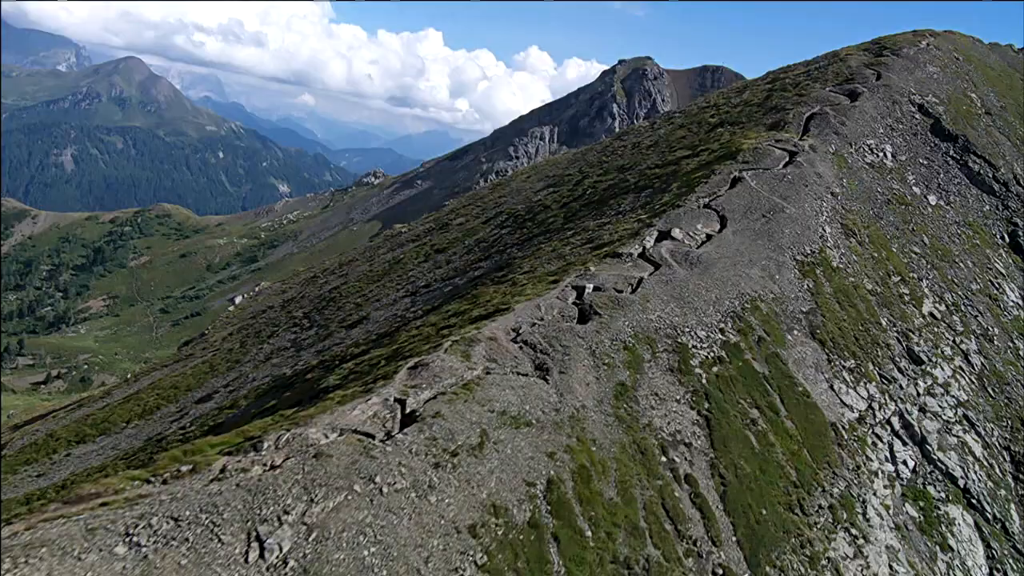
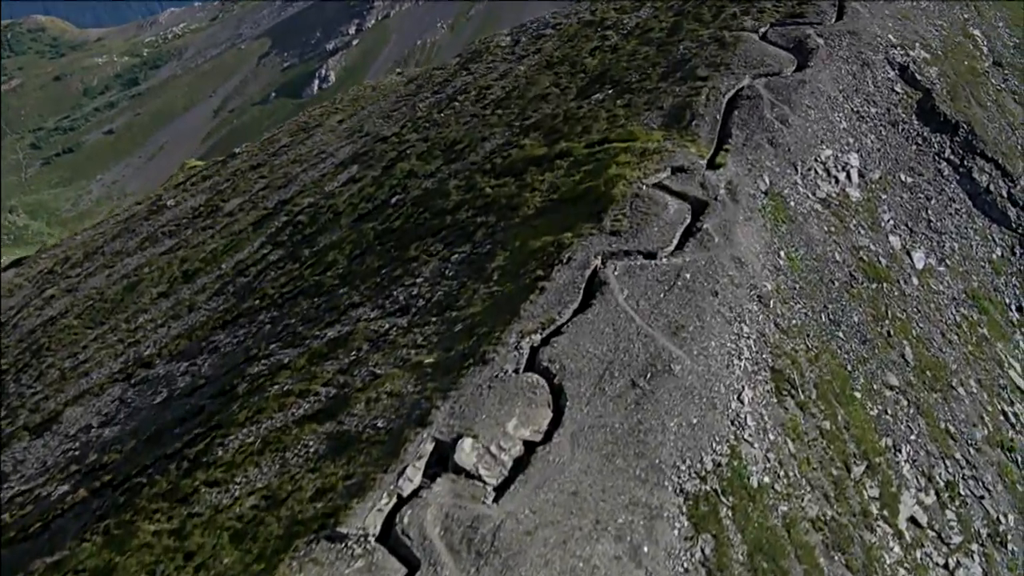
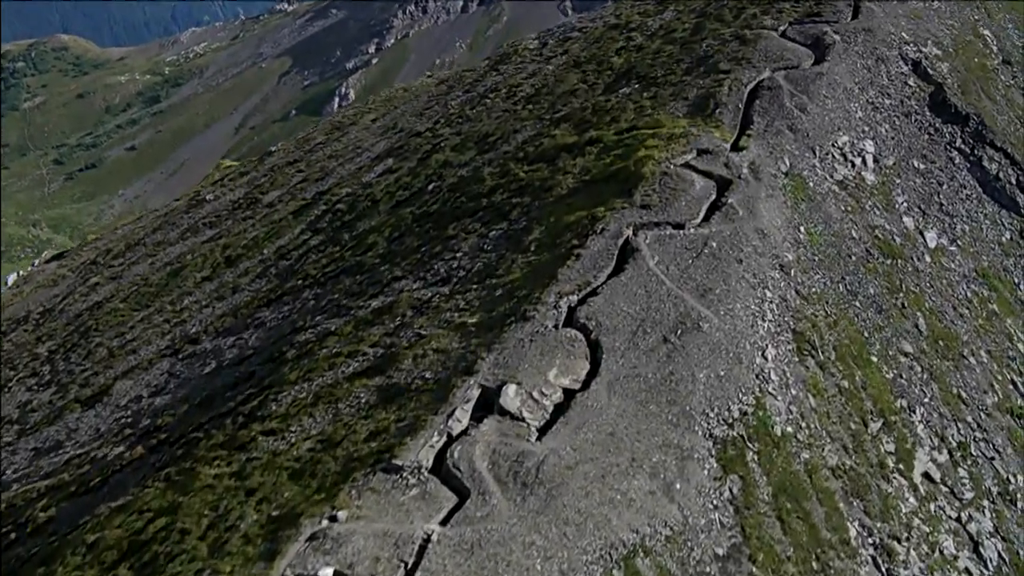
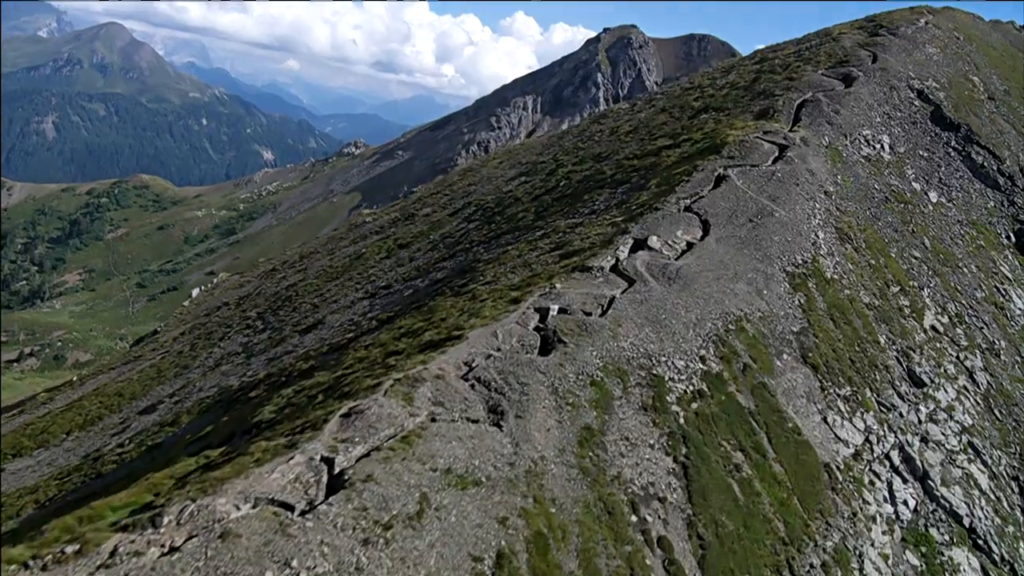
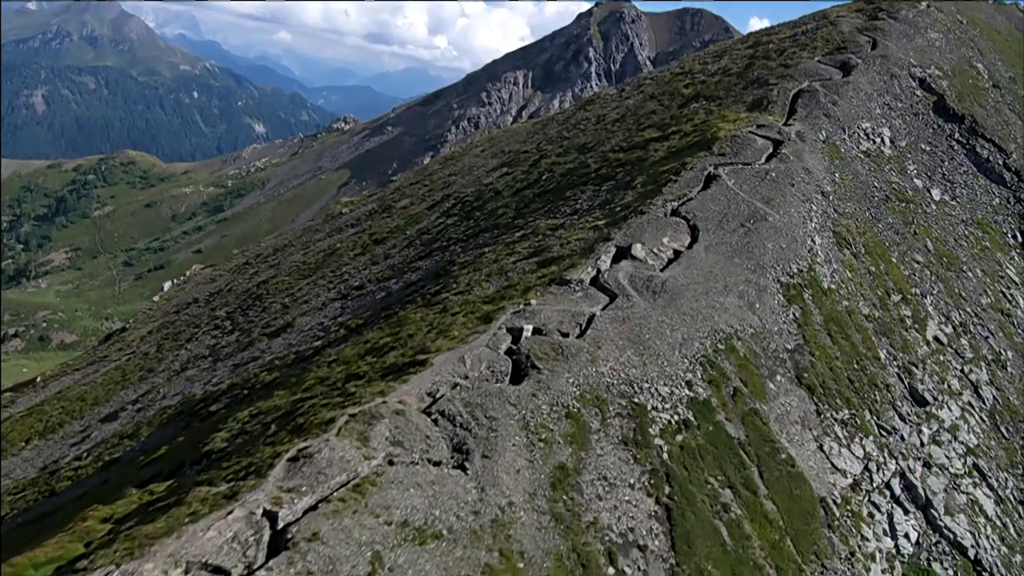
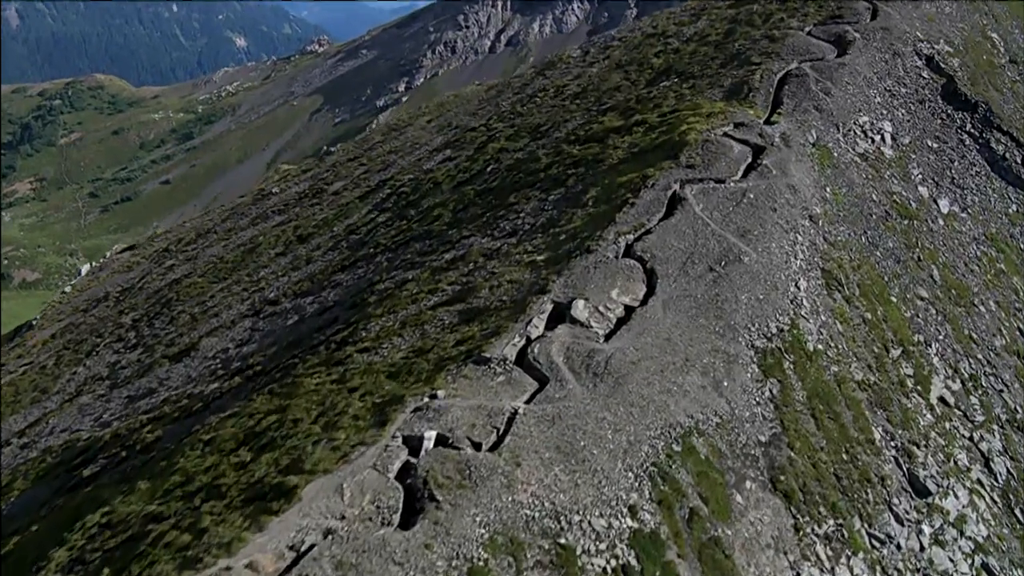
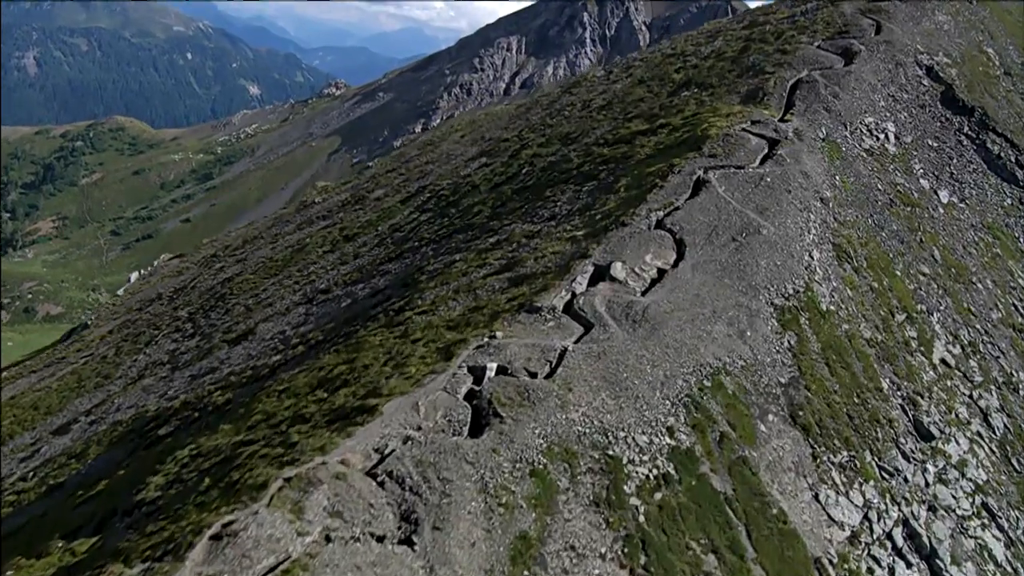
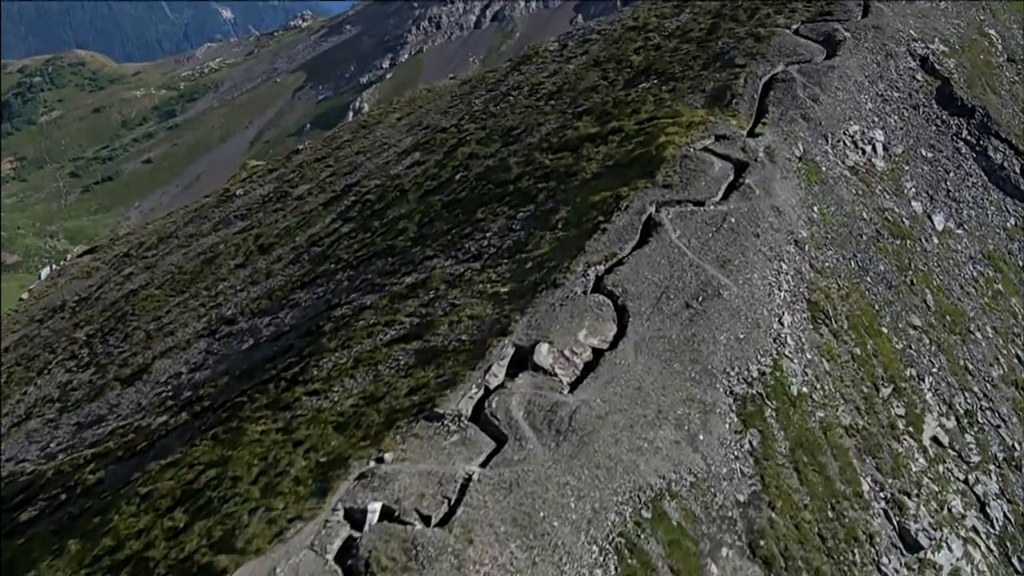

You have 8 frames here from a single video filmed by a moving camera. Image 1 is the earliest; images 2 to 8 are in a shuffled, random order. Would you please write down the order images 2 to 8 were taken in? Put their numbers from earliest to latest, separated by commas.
4, 5, 7, 6, 8, 3, 2
